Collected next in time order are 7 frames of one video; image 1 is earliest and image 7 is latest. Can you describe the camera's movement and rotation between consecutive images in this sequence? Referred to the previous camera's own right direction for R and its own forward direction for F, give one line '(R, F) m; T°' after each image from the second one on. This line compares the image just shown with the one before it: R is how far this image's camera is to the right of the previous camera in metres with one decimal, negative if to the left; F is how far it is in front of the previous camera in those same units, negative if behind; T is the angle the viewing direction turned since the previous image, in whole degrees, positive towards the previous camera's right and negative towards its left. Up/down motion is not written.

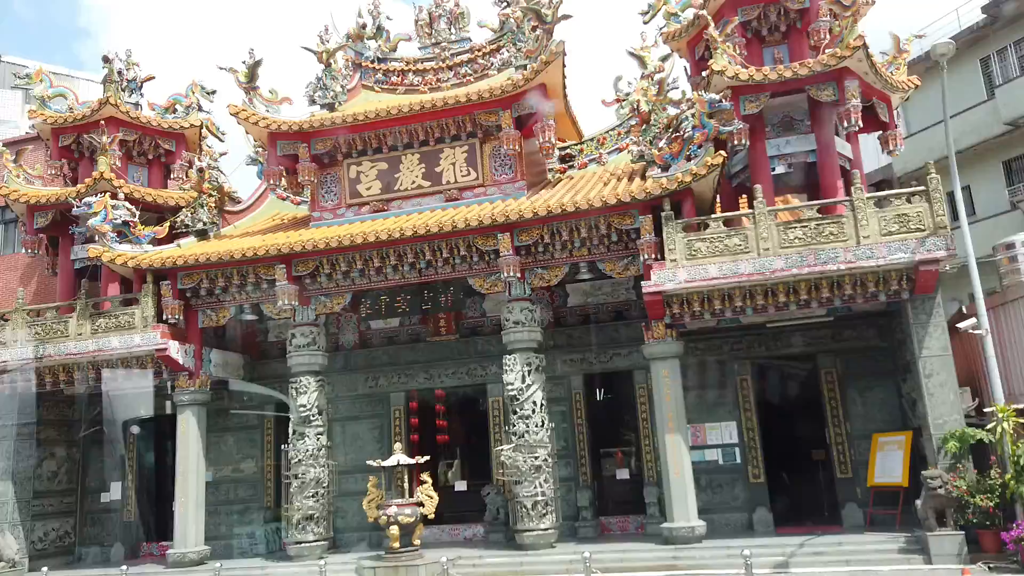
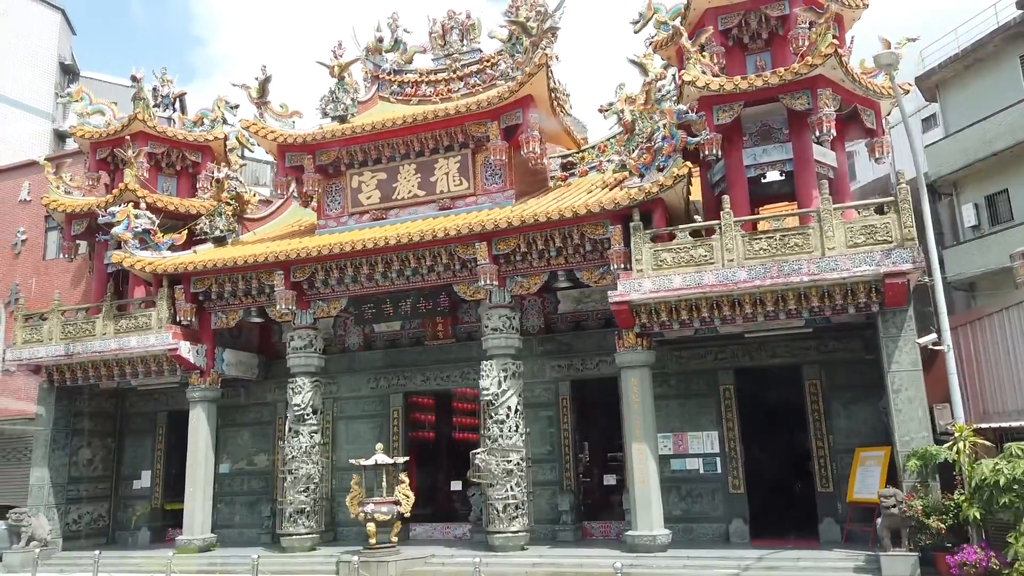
(+1.7, -0.2) m; -6°
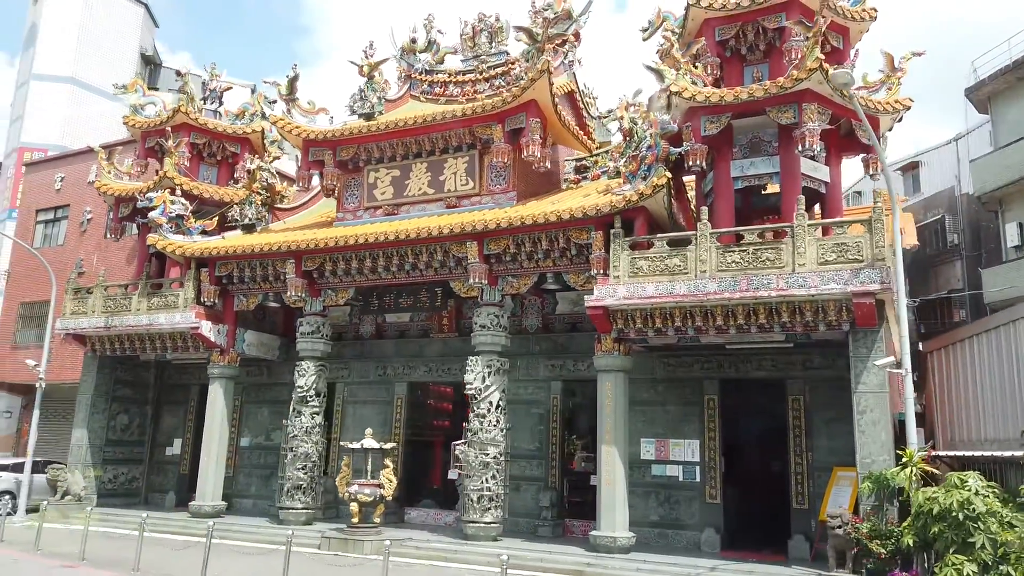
(+1.6, -0.3) m; -6°
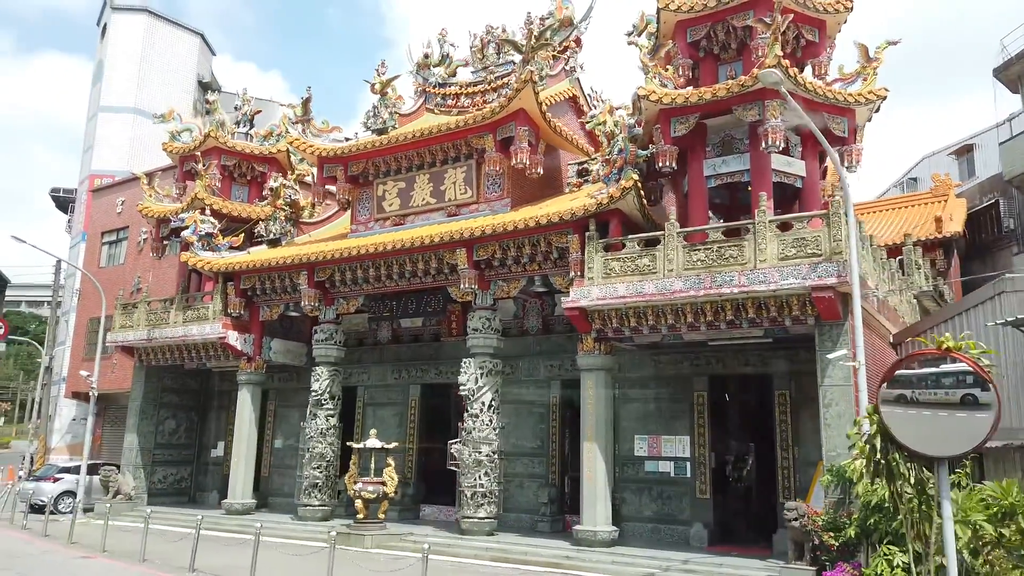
(+1.6, -0.4) m; -6°
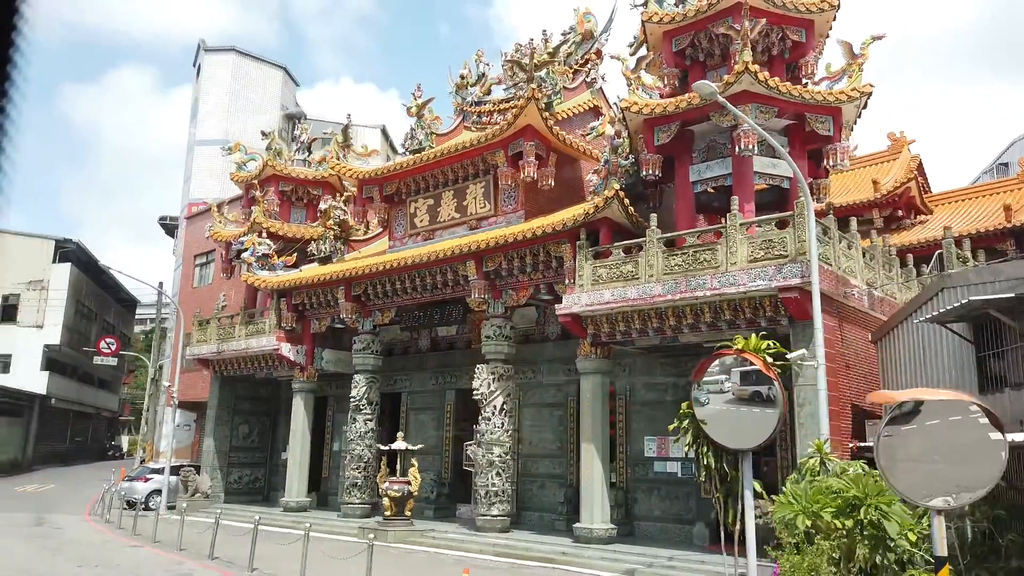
(+2.0, -0.5) m; -8°
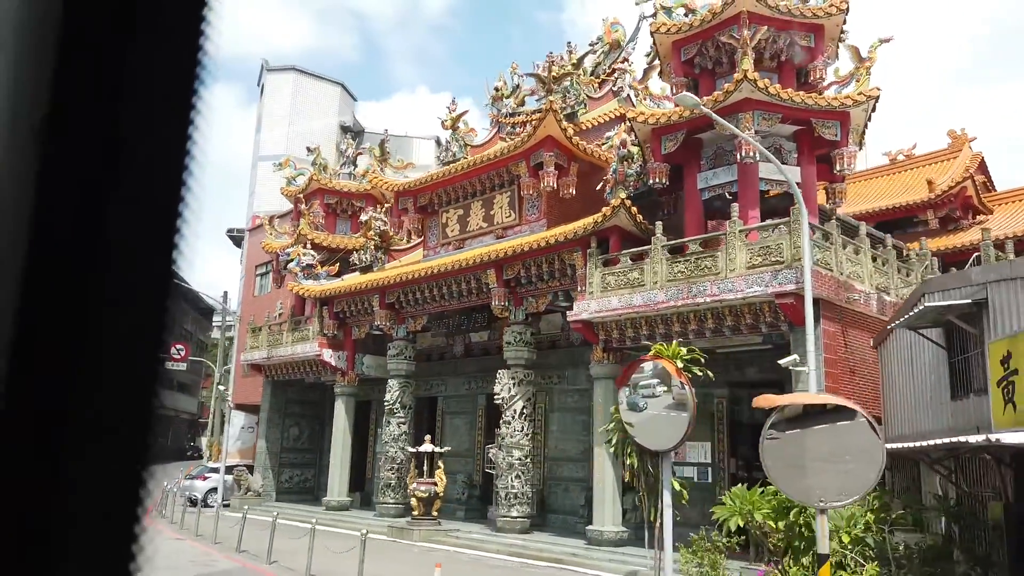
(+1.0, -0.4) m; -5°
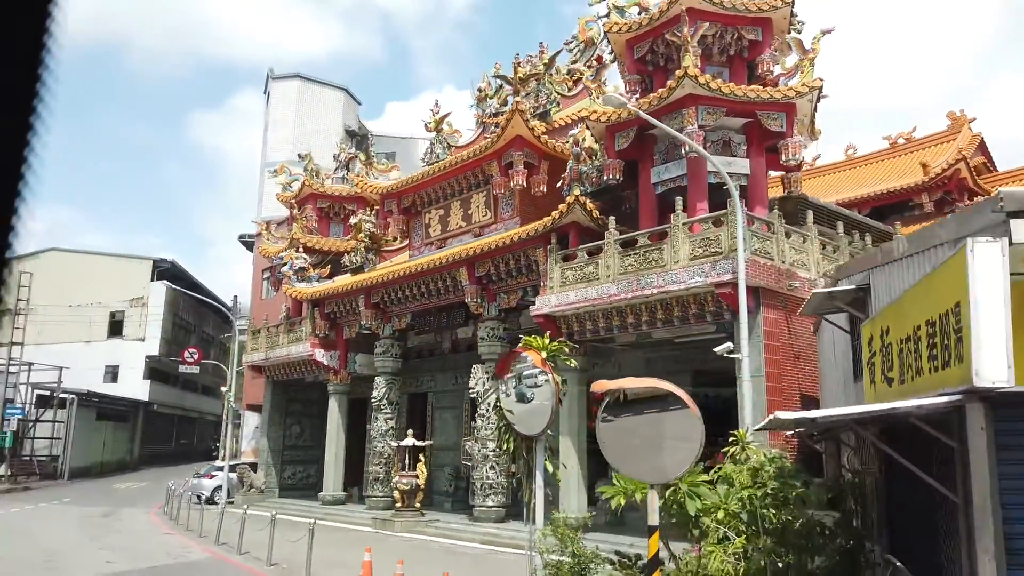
(+1.1, -0.4) m; -2°
